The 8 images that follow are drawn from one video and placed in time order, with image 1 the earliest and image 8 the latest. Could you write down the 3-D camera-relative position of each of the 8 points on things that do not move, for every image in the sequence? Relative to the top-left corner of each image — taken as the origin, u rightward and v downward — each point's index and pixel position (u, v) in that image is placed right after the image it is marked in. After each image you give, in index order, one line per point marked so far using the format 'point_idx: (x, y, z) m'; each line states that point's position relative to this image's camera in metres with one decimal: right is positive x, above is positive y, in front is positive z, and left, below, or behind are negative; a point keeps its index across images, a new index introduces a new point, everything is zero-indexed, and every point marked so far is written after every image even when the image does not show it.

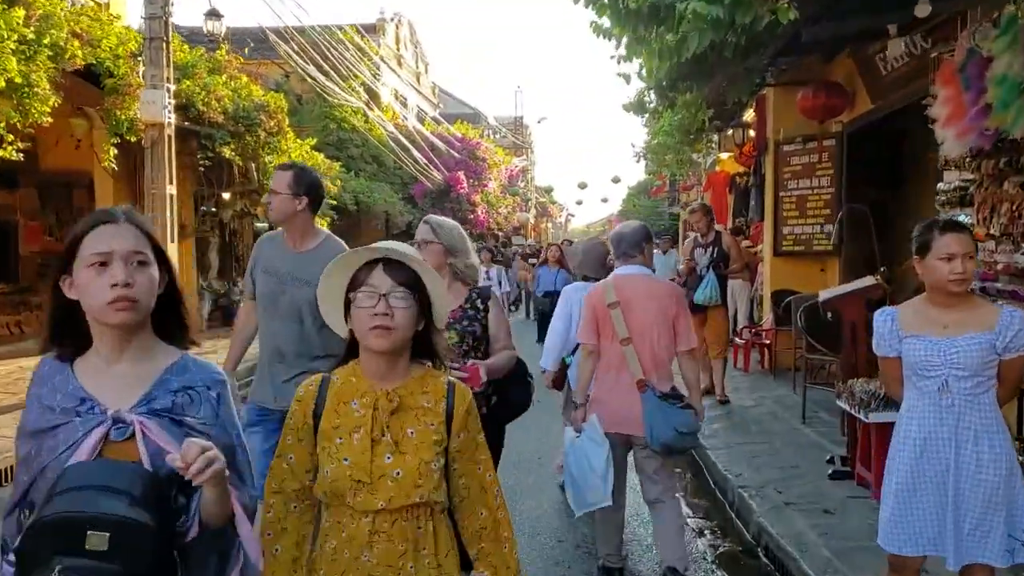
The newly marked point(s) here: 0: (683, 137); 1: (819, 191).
0: (+2.8, +2.4, +13.5) m
1: (+3.8, +1.2, +10.3) m
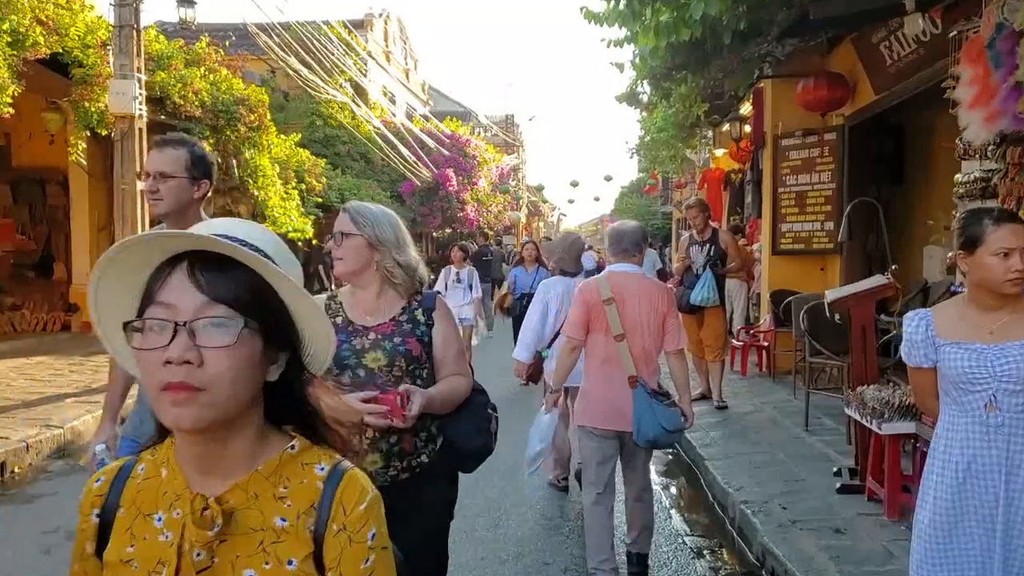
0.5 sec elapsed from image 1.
0: (+2.6, +2.5, +13.1) m
1: (+3.7, +1.2, +9.9) m
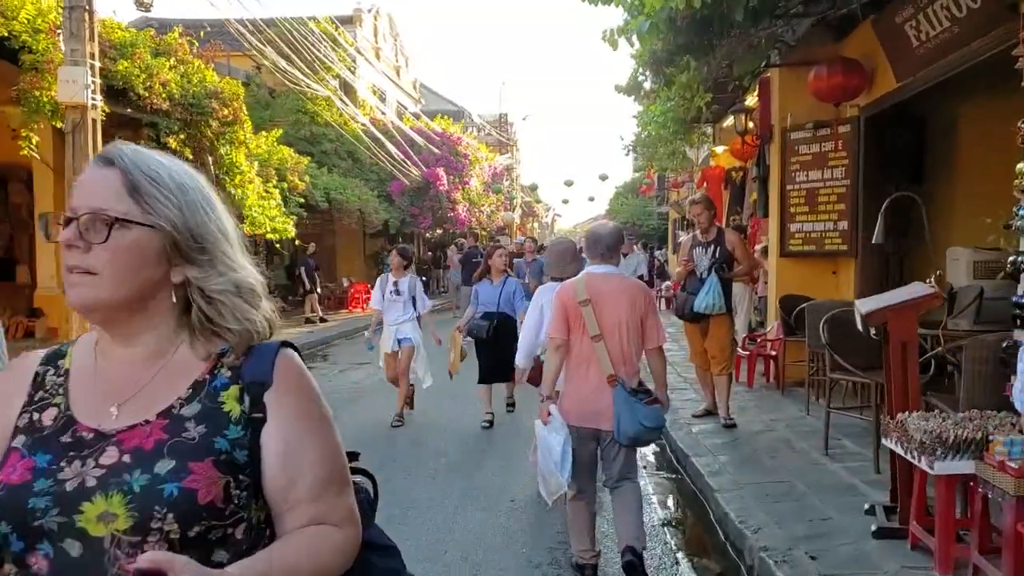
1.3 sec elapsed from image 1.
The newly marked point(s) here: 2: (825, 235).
0: (+2.4, +2.4, +12.4) m
1: (+3.5, +1.2, +9.2) m
2: (+3.5, +0.6, +9.3) m
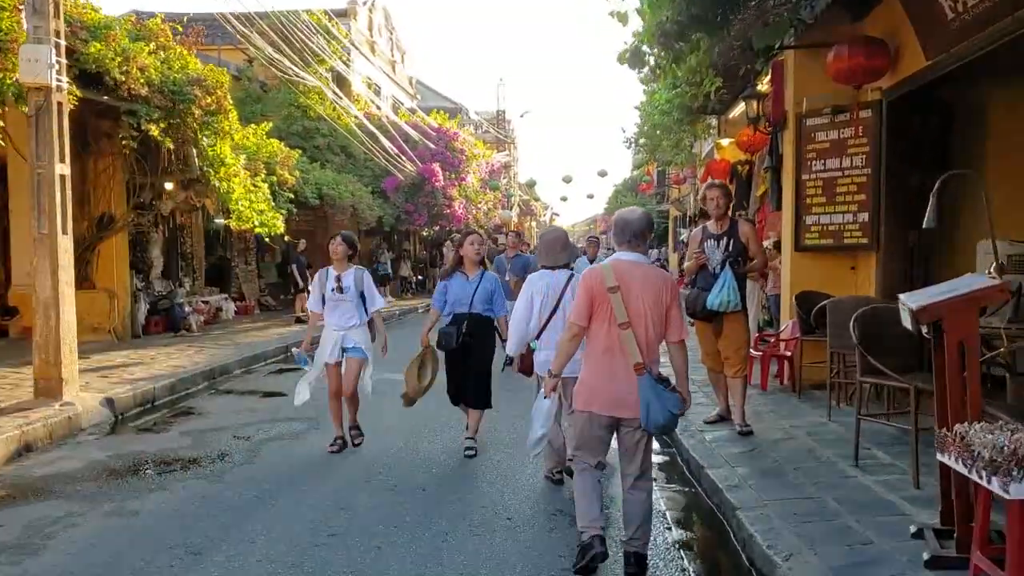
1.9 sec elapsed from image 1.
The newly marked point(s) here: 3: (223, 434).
0: (+2.4, +2.4, +11.8) m
1: (+3.5, +1.2, +8.6) m
2: (+3.5, +0.6, +8.7) m
3: (-2.7, -1.4, +7.9) m
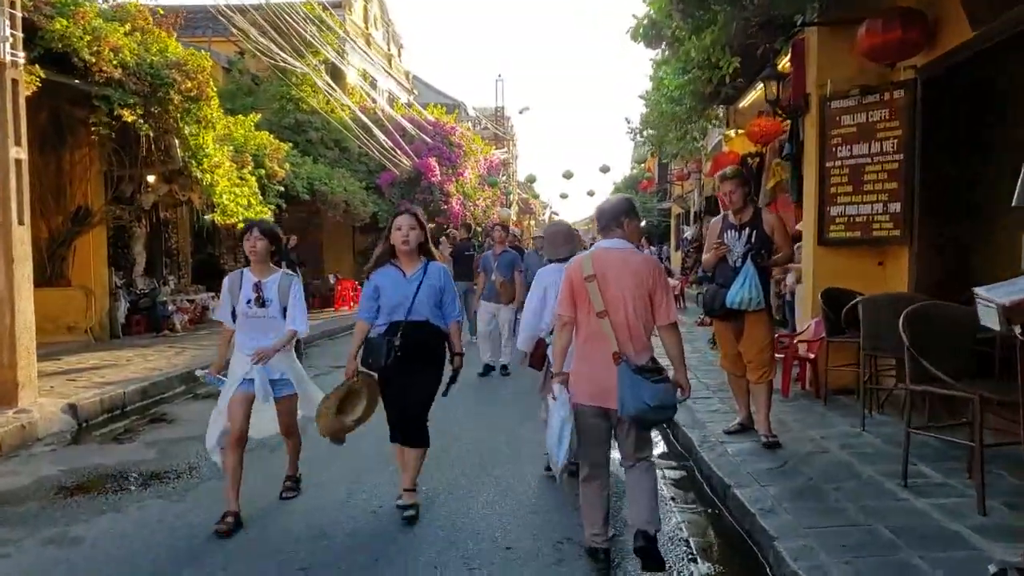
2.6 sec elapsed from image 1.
0: (+2.4, +2.5, +11.1) m
1: (+3.5, +1.2, +7.9) m
2: (+3.5, +0.7, +8.0) m
3: (-2.7, -1.3, +7.1) m
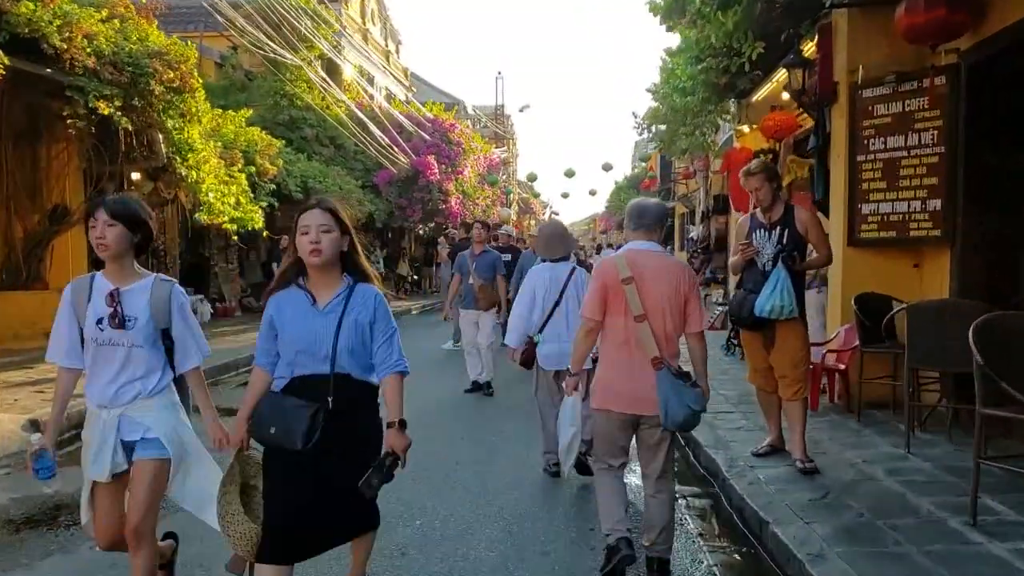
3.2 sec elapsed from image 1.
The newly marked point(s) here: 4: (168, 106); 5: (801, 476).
0: (+2.4, +2.4, +10.4) m
1: (+3.5, +1.2, +7.2) m
2: (+3.5, +0.6, +7.3) m
3: (-2.7, -1.4, +6.5) m
4: (-4.5, +2.4, +10.9) m
5: (+1.9, -1.2, +5.5) m
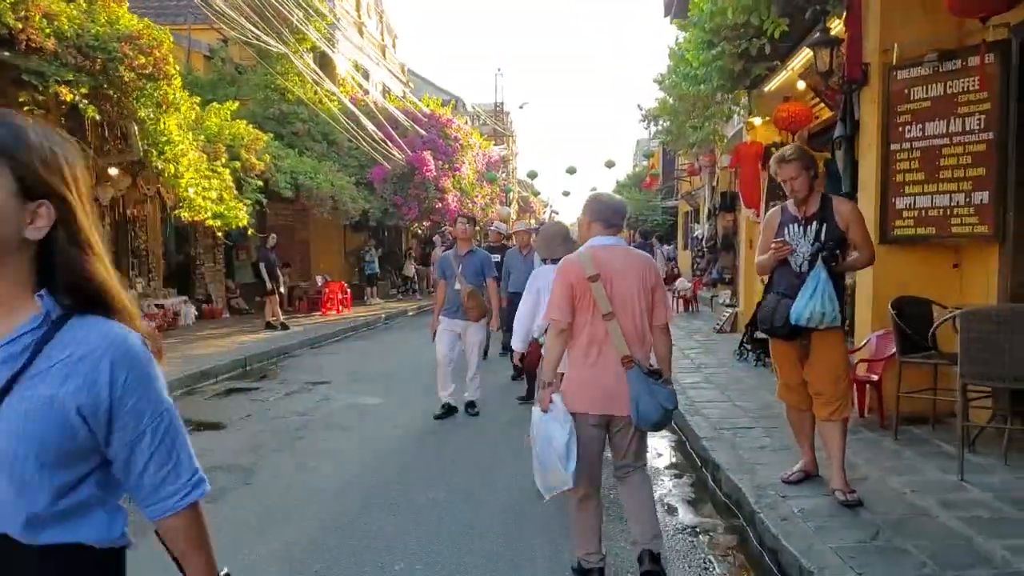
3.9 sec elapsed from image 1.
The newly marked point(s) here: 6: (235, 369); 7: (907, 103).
0: (+2.4, +2.4, +9.7) m
1: (+3.5, +1.2, +6.4) m
2: (+3.5, +0.6, +6.6) m
3: (-2.7, -1.4, +5.7) m
4: (-4.5, +2.4, +10.1) m
5: (+1.9, -1.3, +4.7) m
6: (-3.8, -1.1, +11.5) m
7: (+3.2, +1.5, +6.7) m
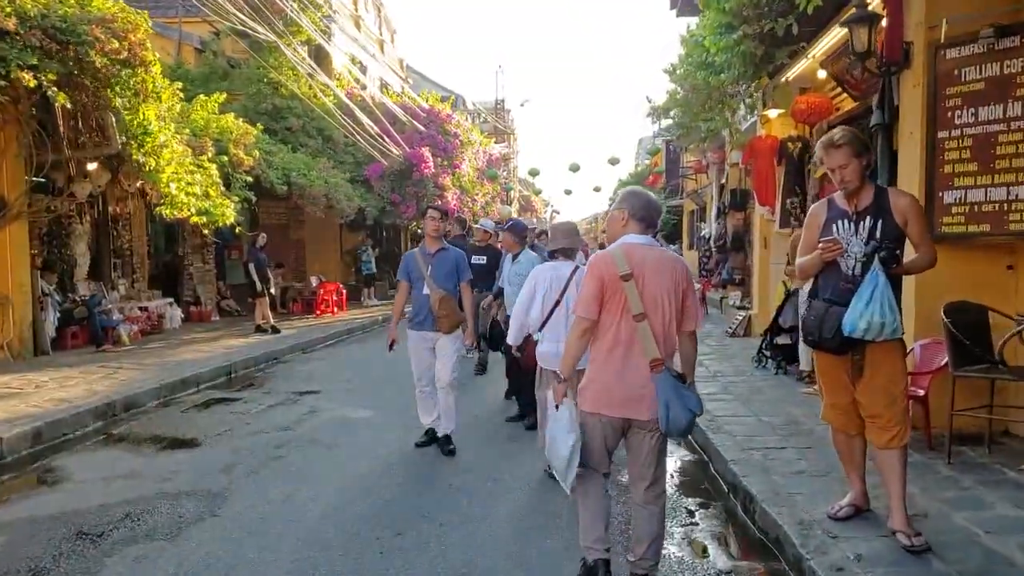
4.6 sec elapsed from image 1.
0: (+2.4, +2.4, +8.9) m
1: (+3.5, +1.1, +5.7) m
2: (+3.5, +0.6, +5.8) m
3: (-2.7, -1.4, +5.0) m
4: (-4.5, +2.3, +9.4) m
5: (+1.9, -1.3, +4.0) m
6: (-3.8, -1.1, +10.8) m
7: (+3.2, +1.5, +6.0) m
